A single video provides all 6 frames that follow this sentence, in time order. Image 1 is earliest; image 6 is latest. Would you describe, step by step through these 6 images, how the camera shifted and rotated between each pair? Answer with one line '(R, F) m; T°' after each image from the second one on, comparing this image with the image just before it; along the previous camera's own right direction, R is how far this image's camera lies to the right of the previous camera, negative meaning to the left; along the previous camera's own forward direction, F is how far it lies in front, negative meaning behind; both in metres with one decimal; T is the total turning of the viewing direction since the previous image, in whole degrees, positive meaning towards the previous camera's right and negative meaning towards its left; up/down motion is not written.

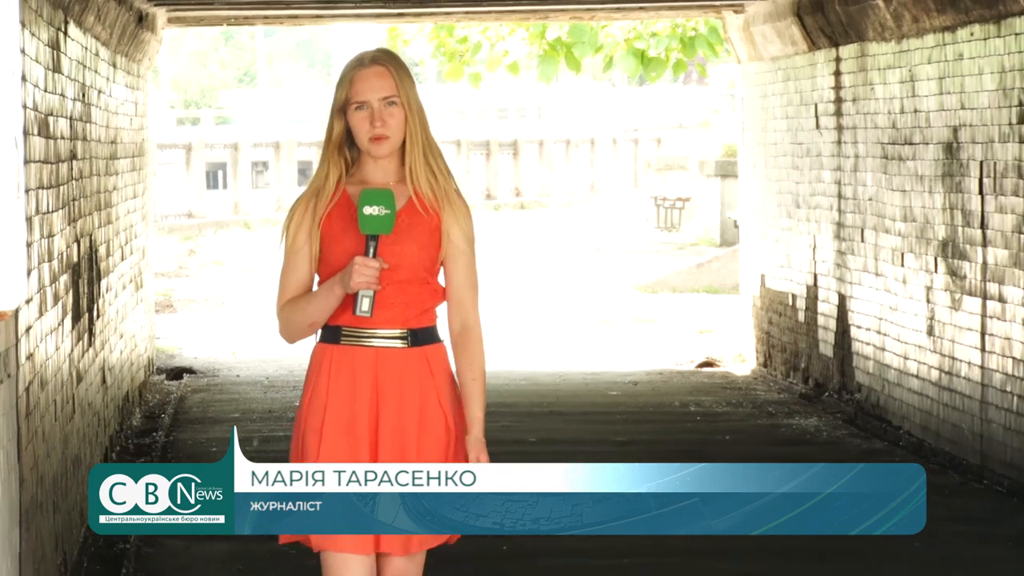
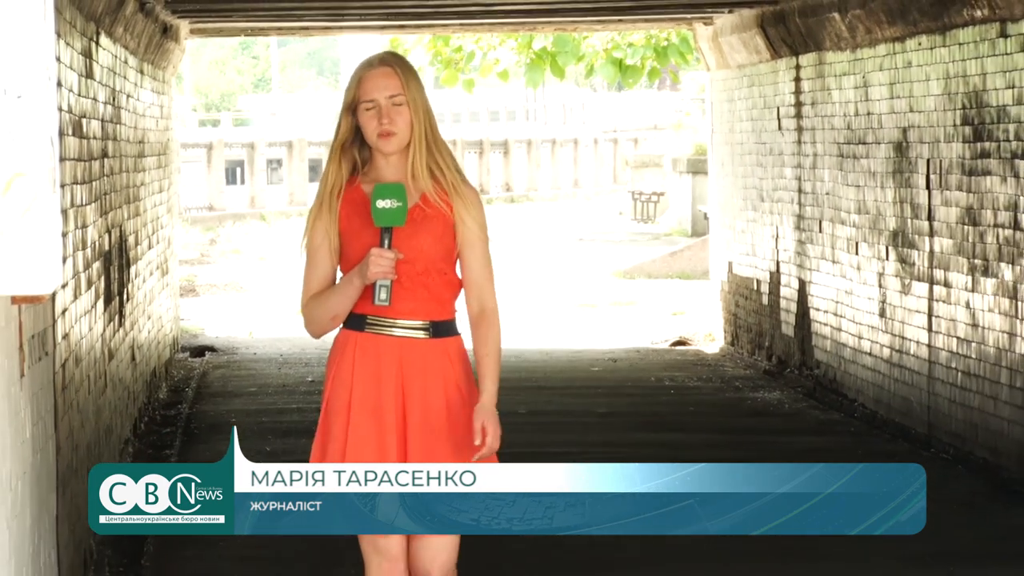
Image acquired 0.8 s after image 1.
(+0.1, -0.7) m; 0°
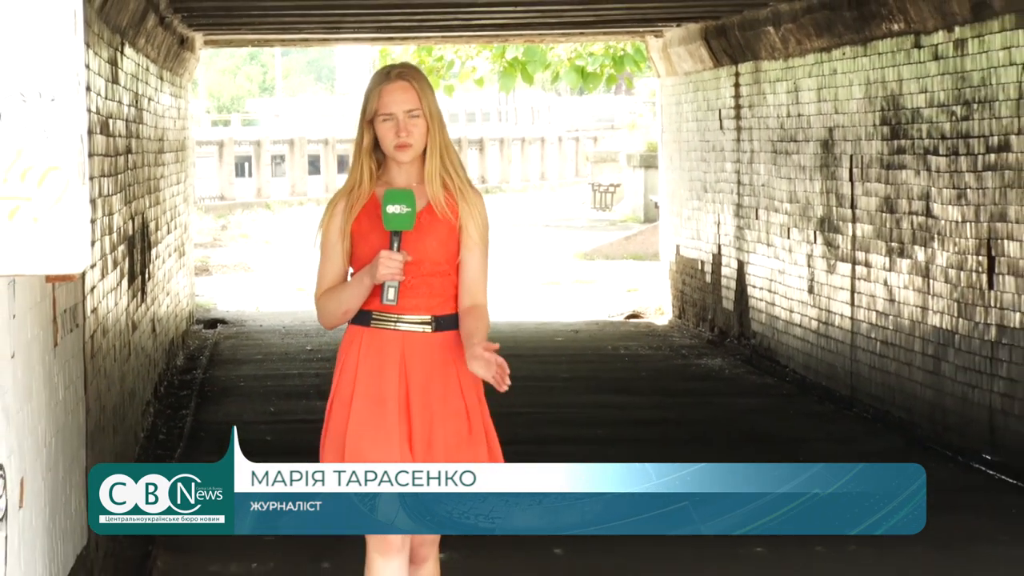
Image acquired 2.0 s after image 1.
(+0.1, -1.0) m; 0°
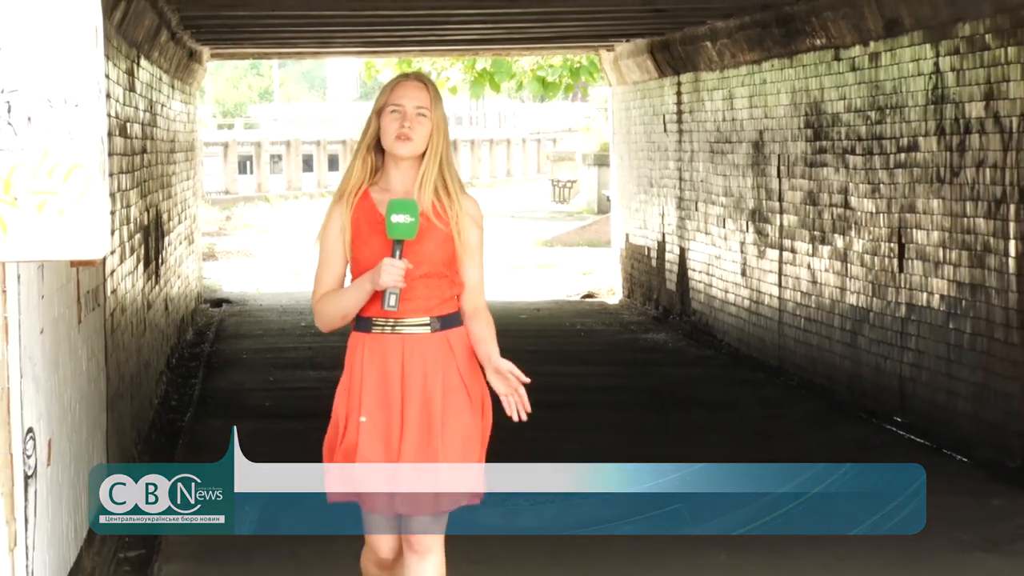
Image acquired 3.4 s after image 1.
(+0.1, -1.1) m; 0°
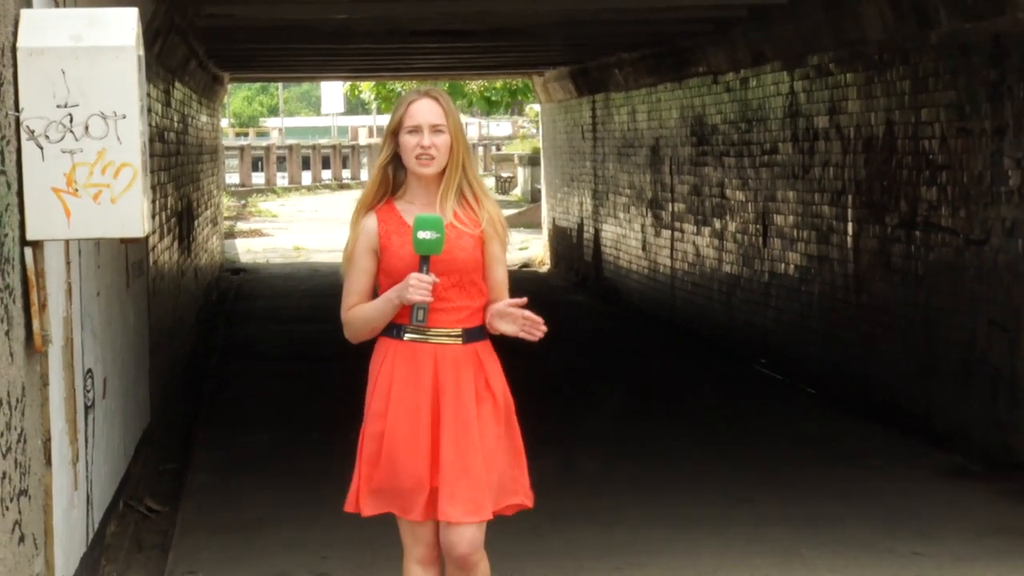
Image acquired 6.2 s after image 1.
(-0.1, -2.7) m; +1°
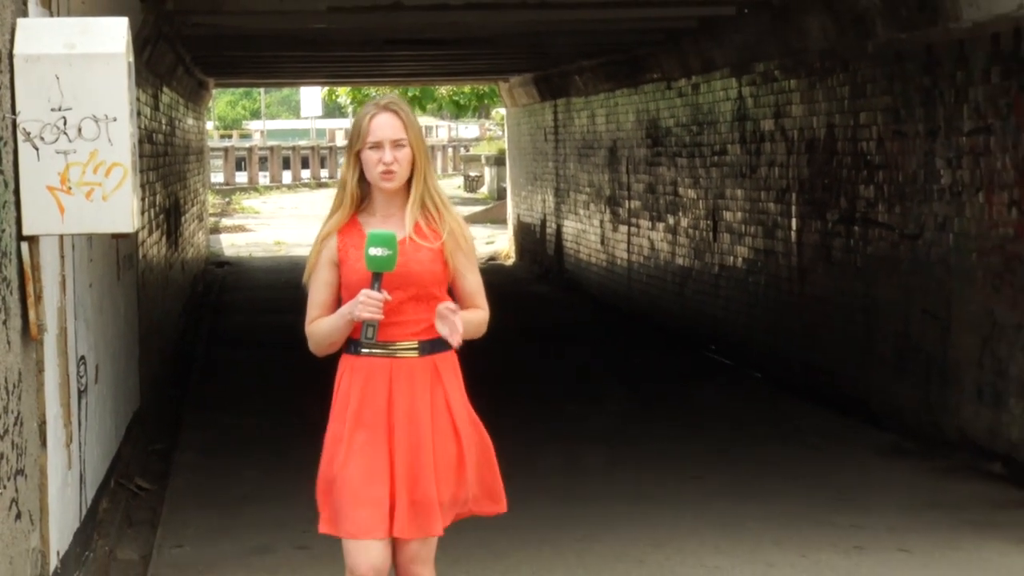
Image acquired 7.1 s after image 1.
(-0.2, -0.8) m; +2°
